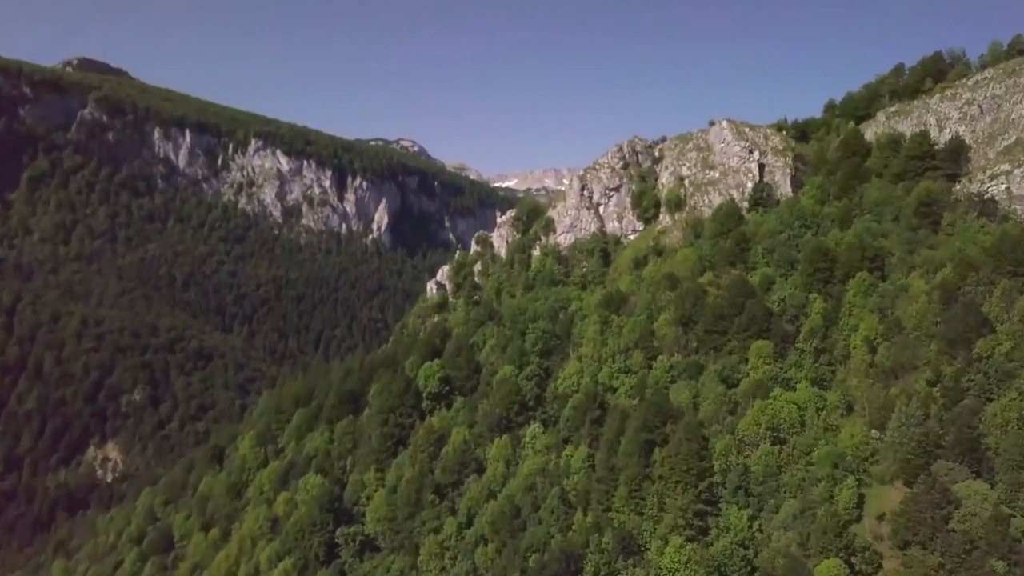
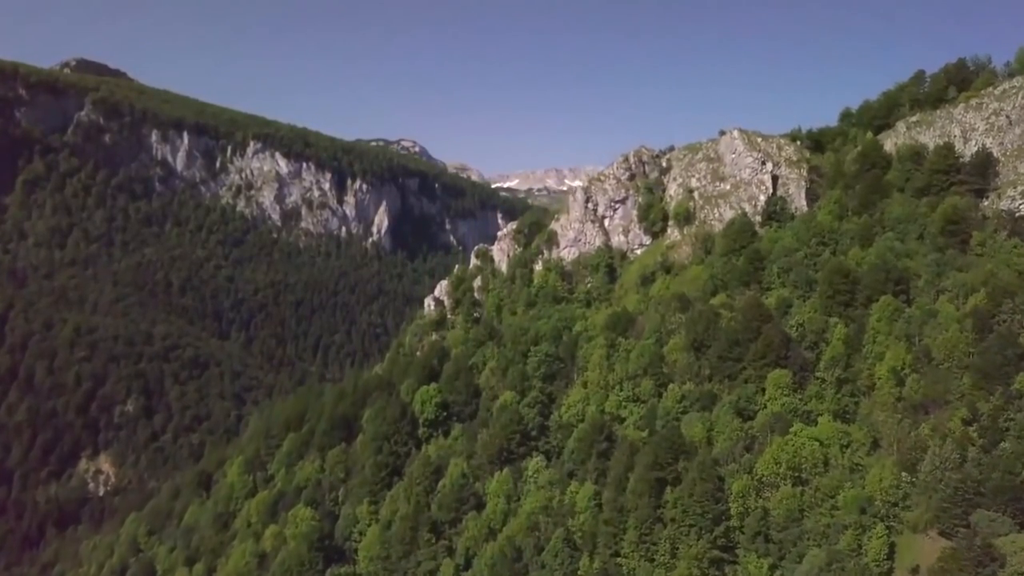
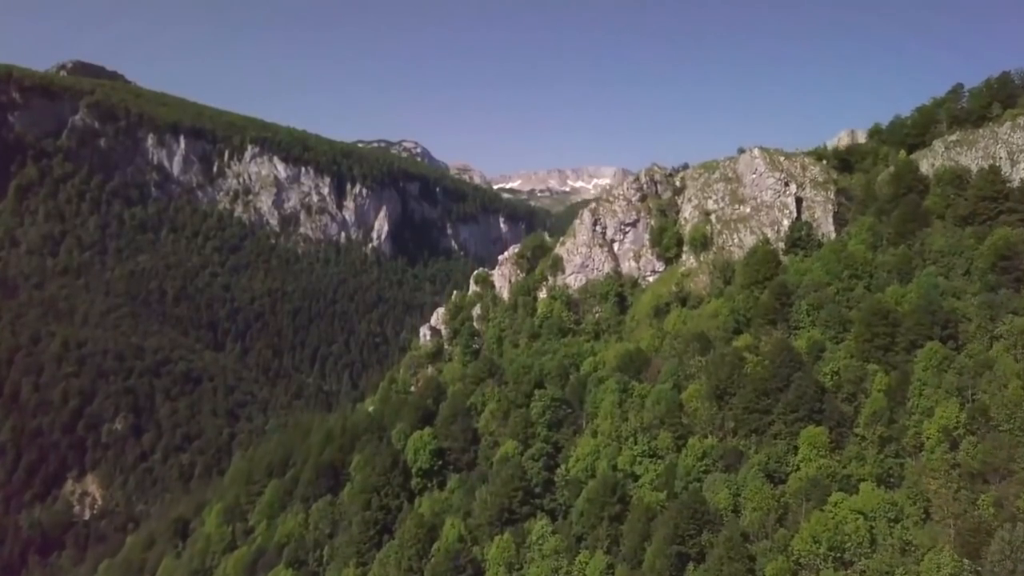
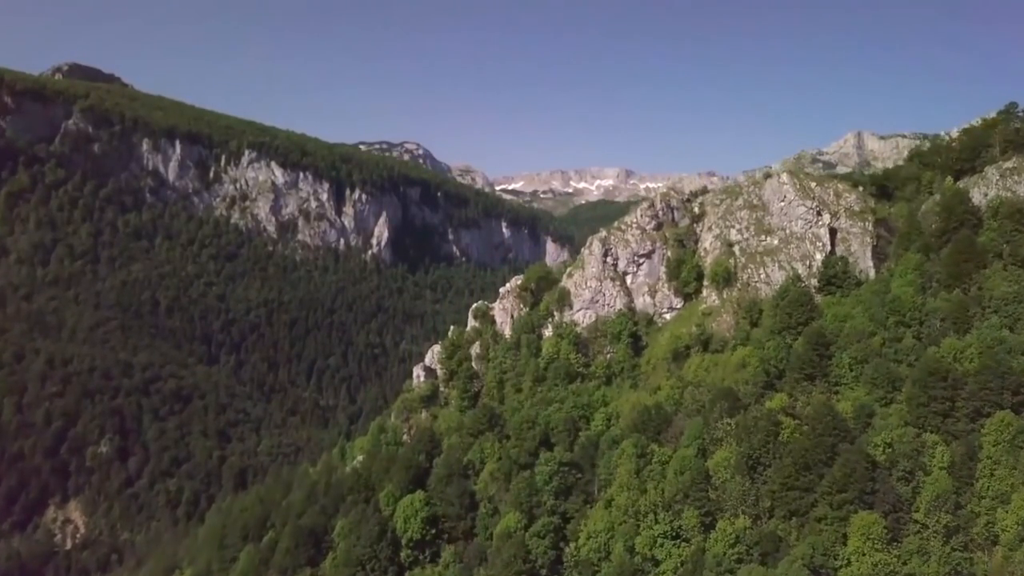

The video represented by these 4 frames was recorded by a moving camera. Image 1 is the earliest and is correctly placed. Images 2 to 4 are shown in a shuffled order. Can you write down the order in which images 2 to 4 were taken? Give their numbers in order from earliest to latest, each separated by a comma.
2, 3, 4
